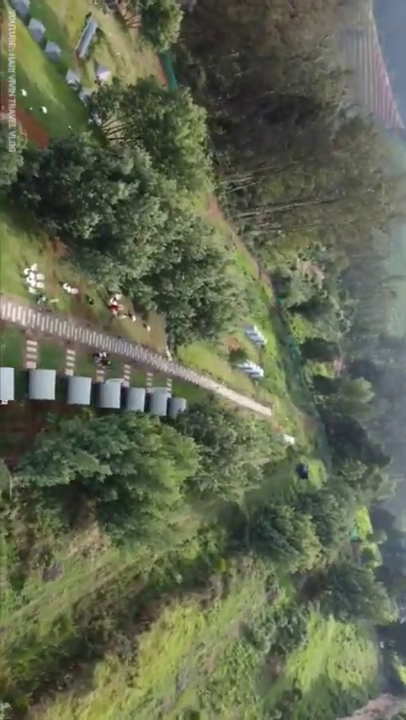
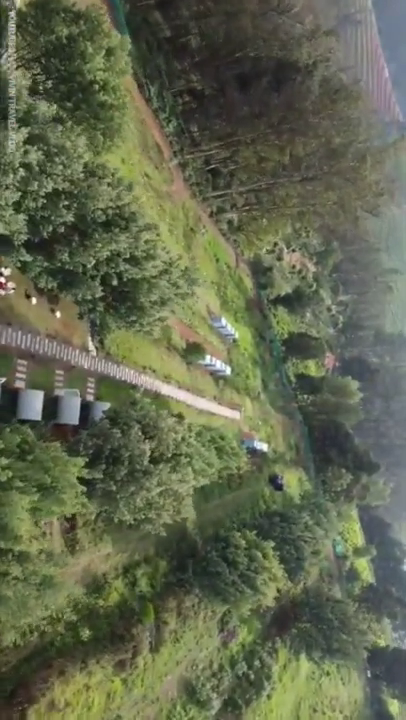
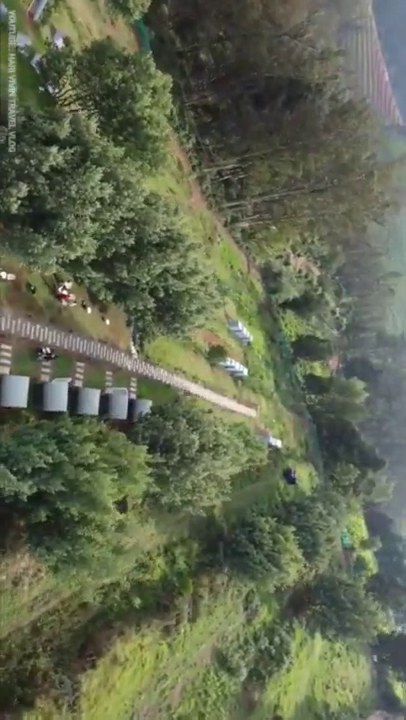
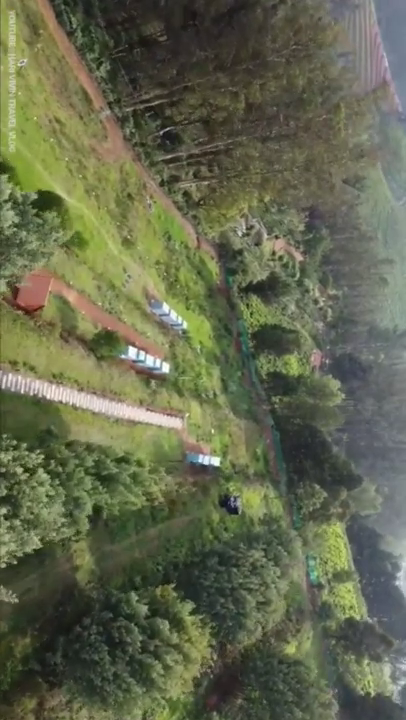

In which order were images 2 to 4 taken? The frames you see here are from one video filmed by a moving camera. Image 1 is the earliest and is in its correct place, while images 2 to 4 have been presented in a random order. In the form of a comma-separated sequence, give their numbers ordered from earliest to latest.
3, 2, 4
